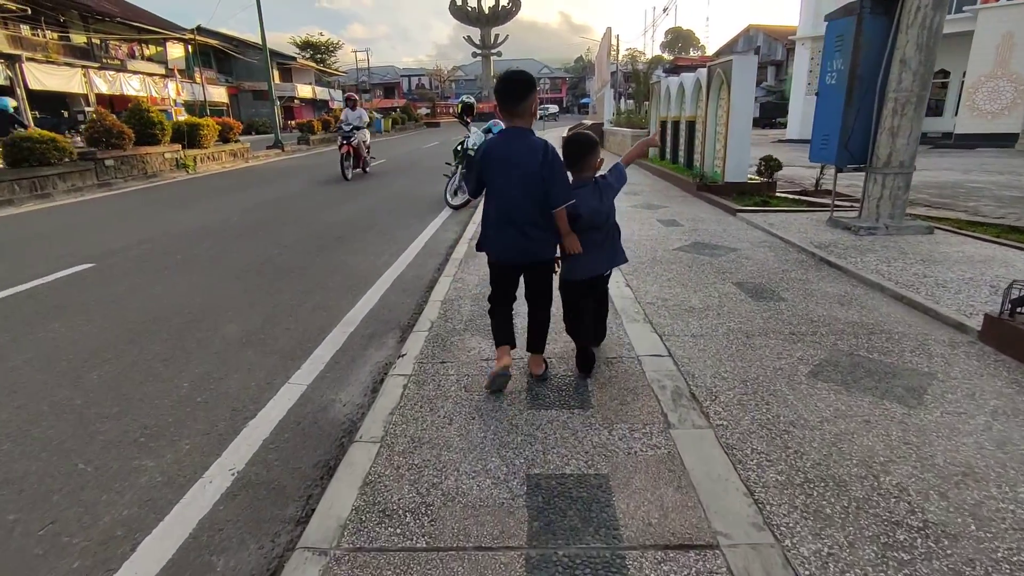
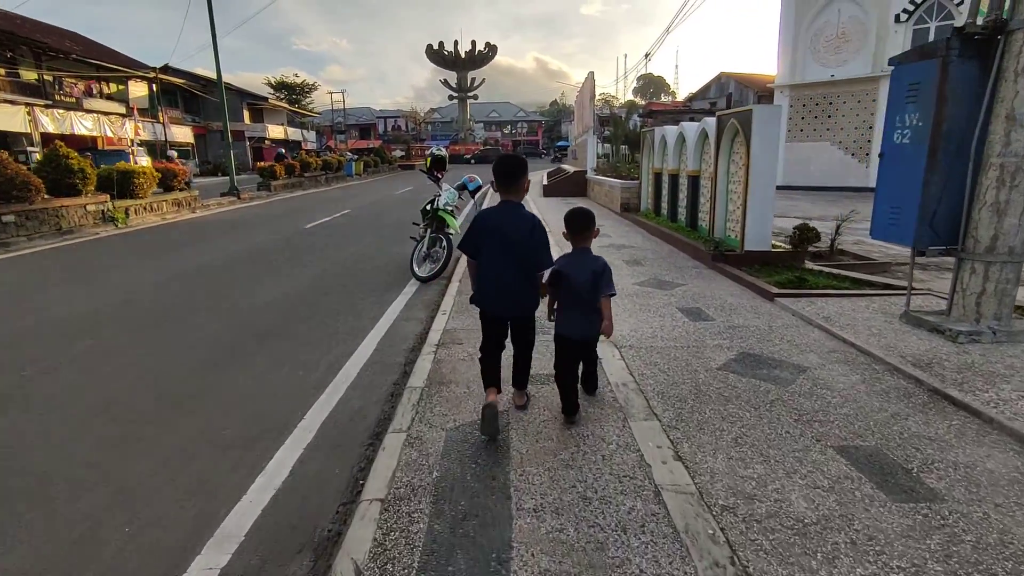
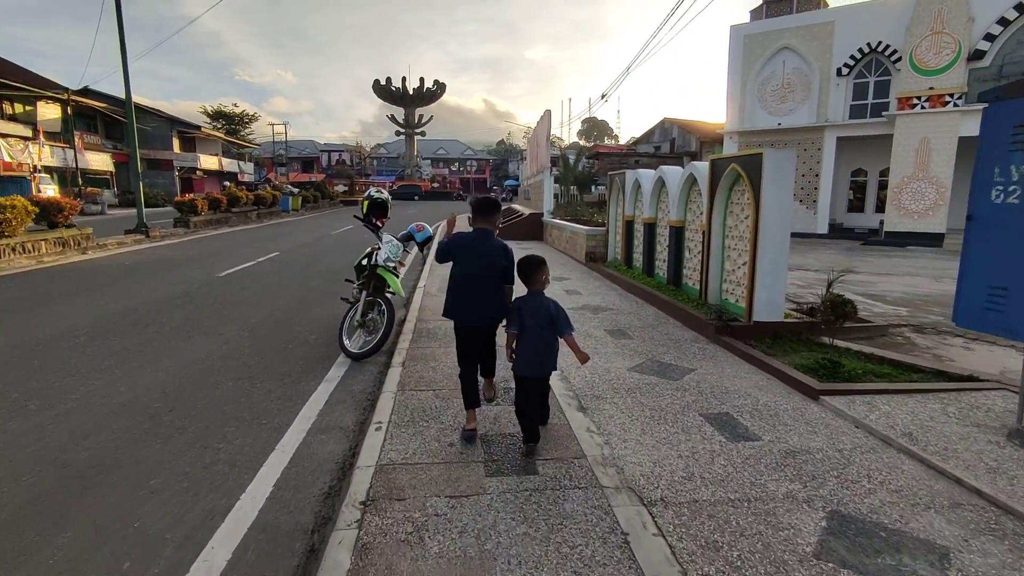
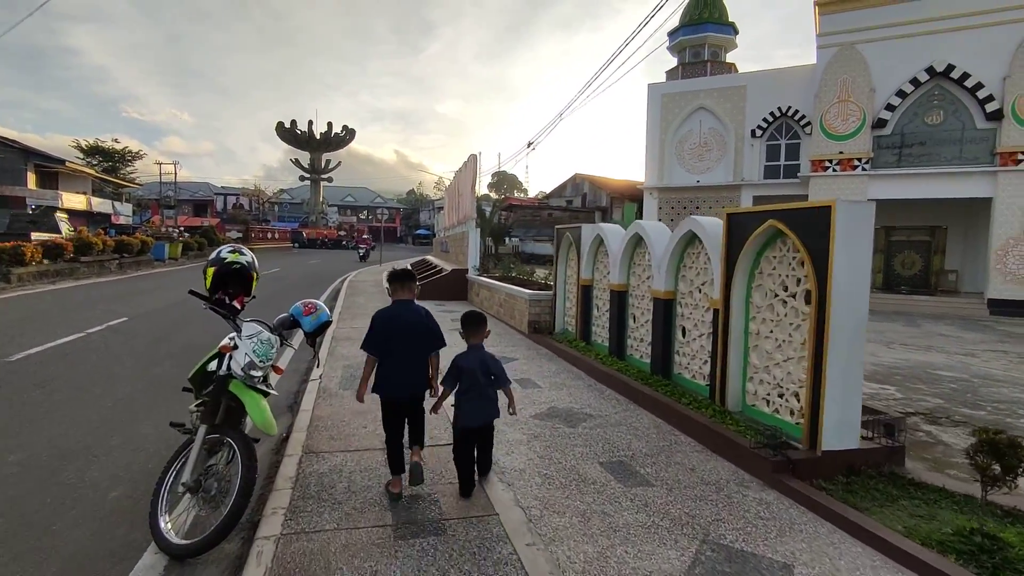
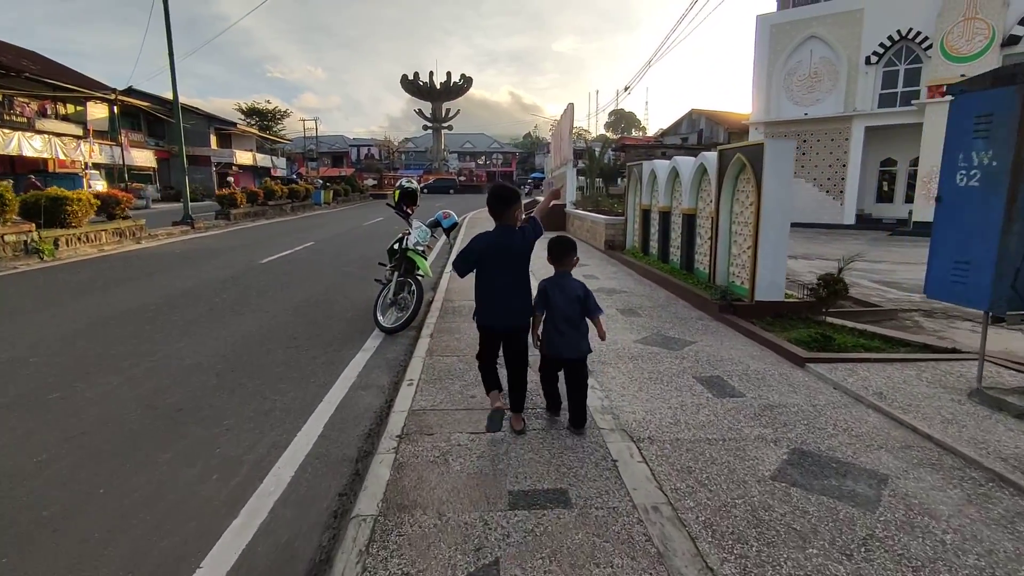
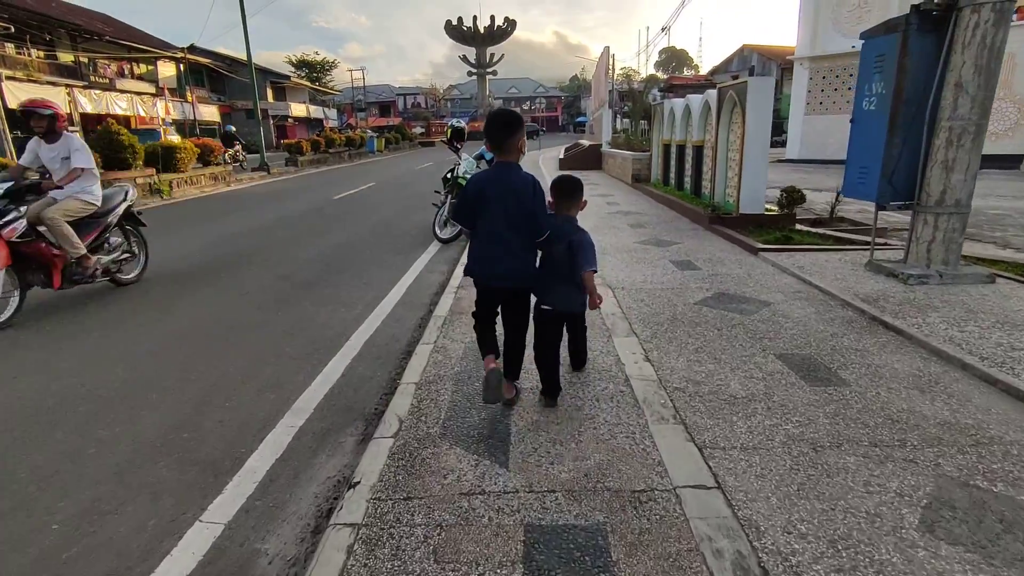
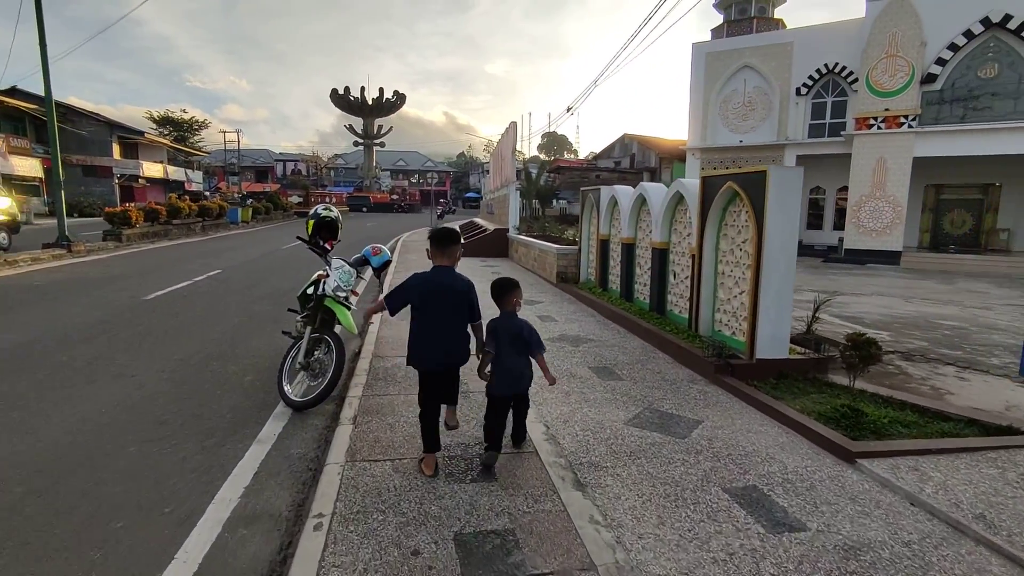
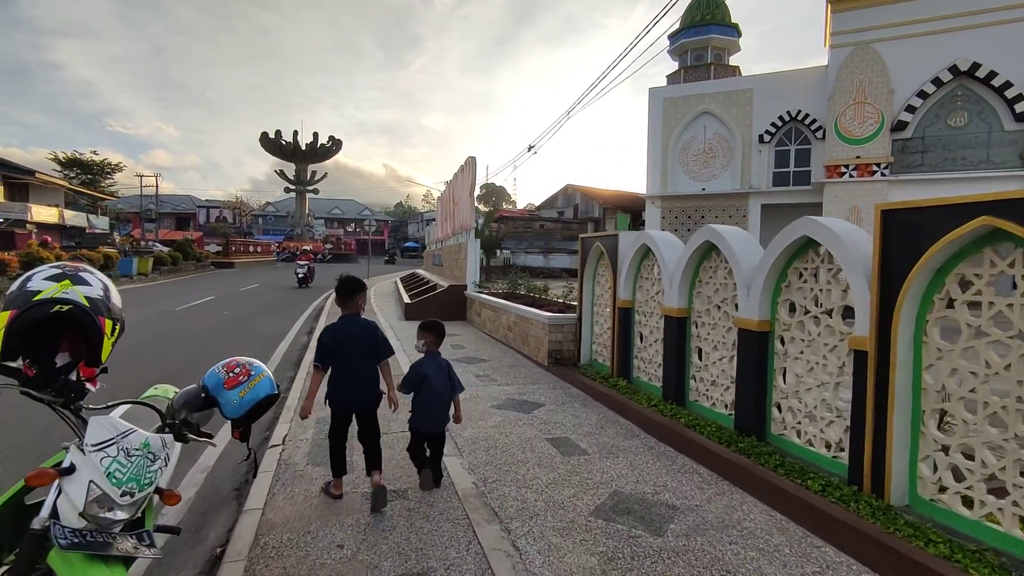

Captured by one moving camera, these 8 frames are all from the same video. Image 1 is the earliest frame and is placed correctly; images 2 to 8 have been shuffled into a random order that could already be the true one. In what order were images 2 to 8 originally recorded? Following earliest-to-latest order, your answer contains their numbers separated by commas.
6, 2, 5, 3, 7, 4, 8
